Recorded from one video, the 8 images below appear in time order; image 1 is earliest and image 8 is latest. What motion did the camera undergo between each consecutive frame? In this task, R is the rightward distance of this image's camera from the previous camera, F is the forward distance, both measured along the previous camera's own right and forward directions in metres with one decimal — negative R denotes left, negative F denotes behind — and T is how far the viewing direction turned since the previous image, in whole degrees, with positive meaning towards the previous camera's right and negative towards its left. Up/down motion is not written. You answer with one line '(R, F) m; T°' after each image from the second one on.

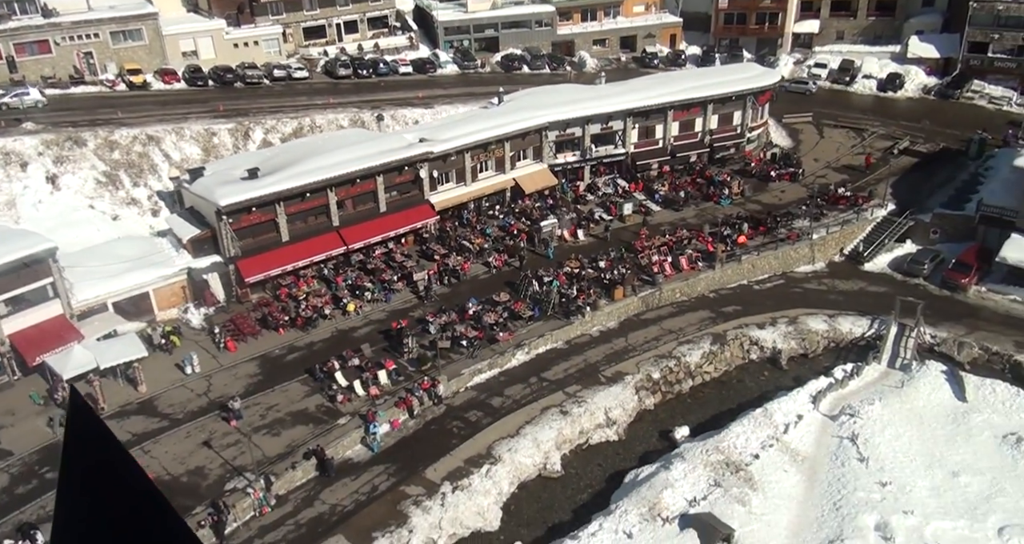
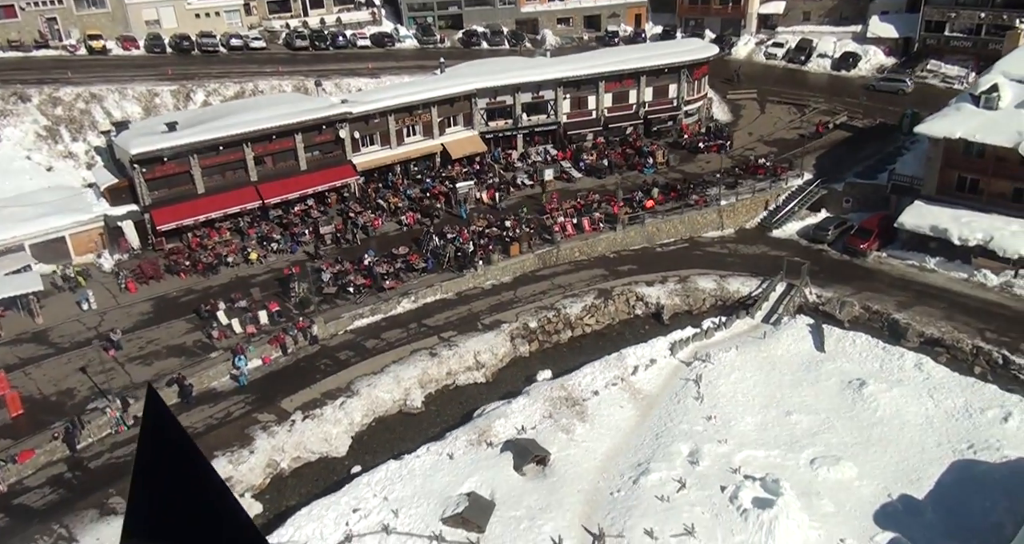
(+8.4, -0.9) m; -2°
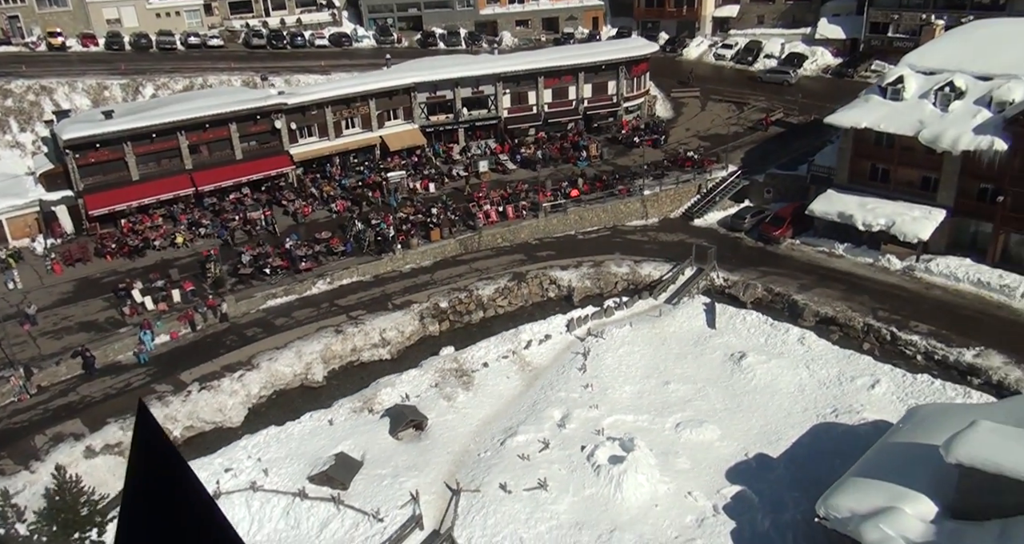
(+5.3, -1.0) m; 0°
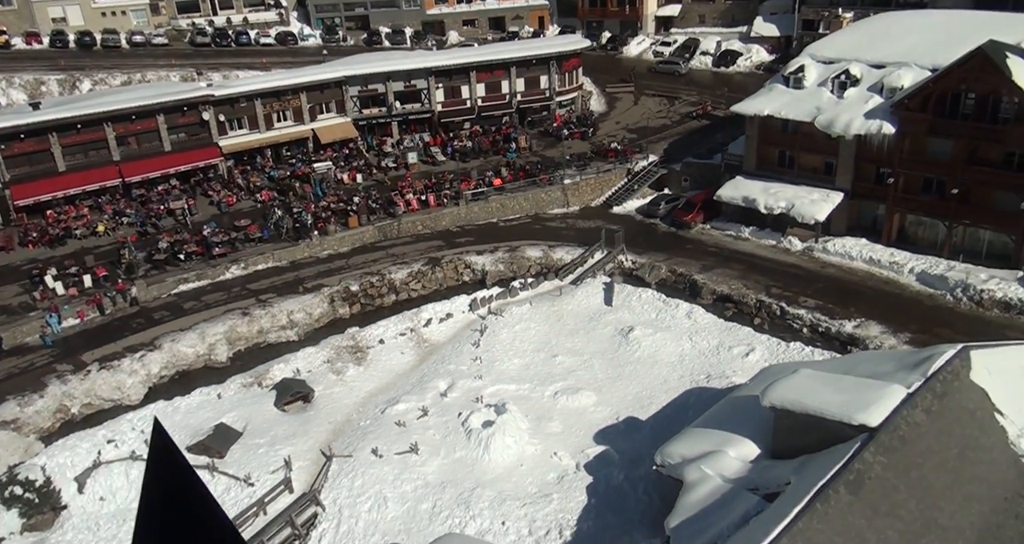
(+4.4, -1.0) m; +1°
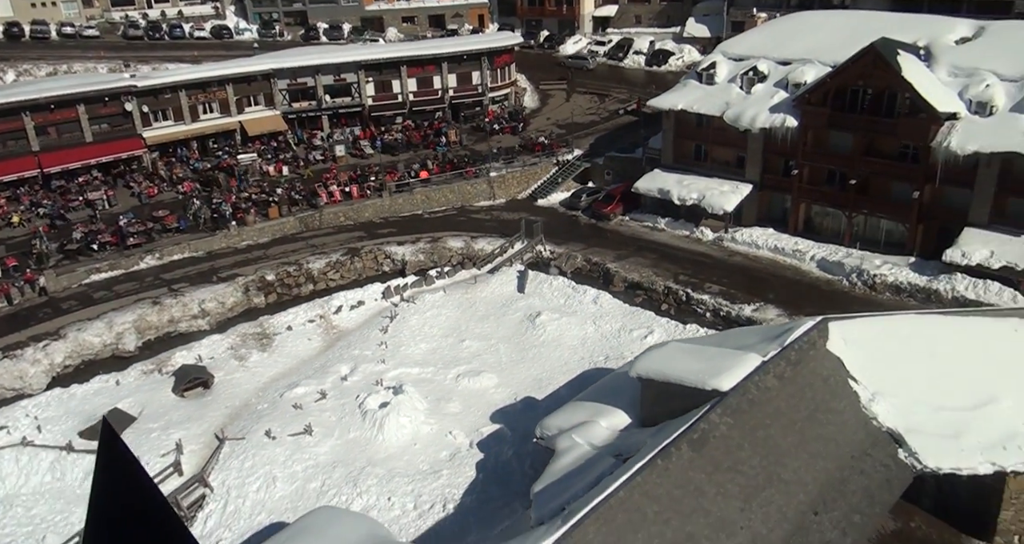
(+2.6, -0.6) m; +3°
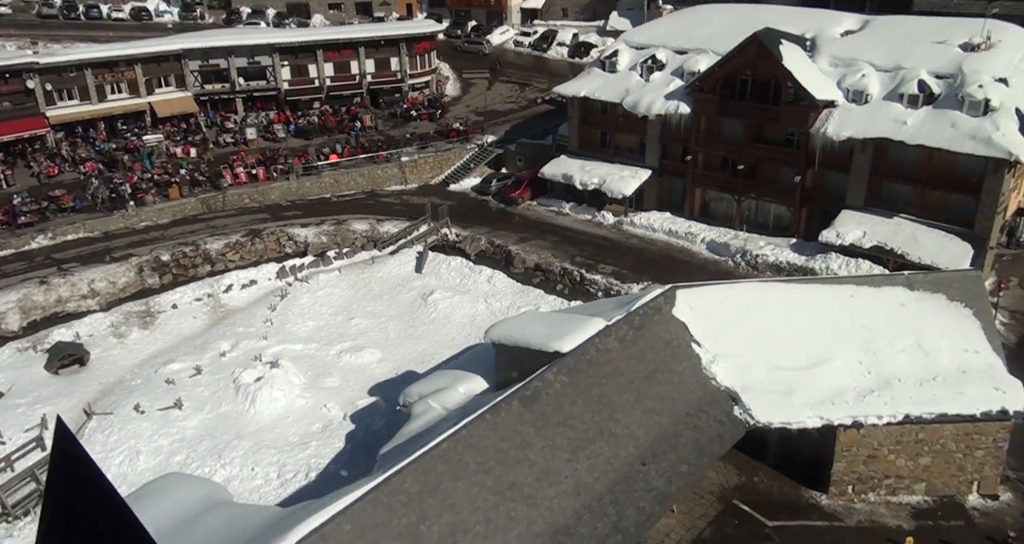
(+3.0, -0.5) m; +4°
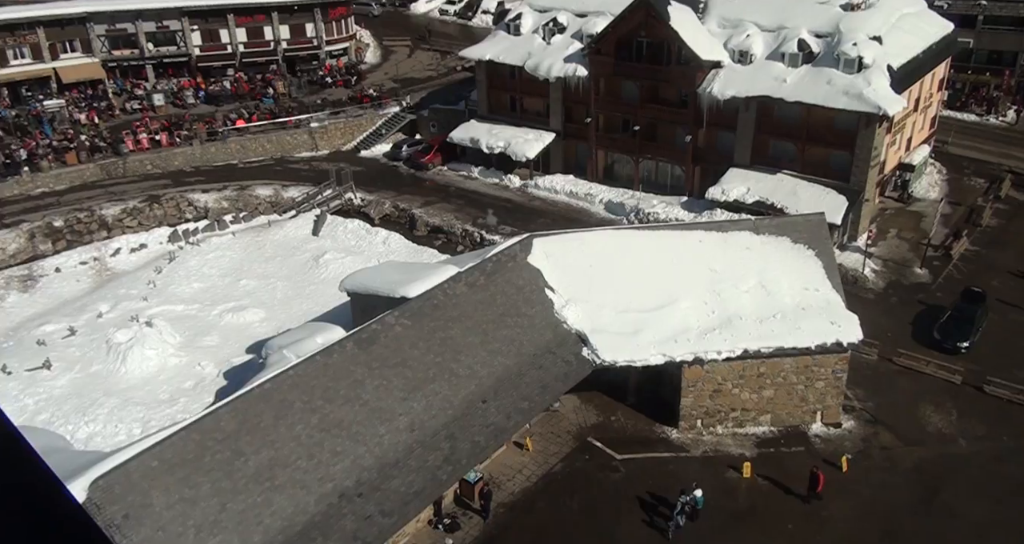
(+3.4, -0.6) m; +3°
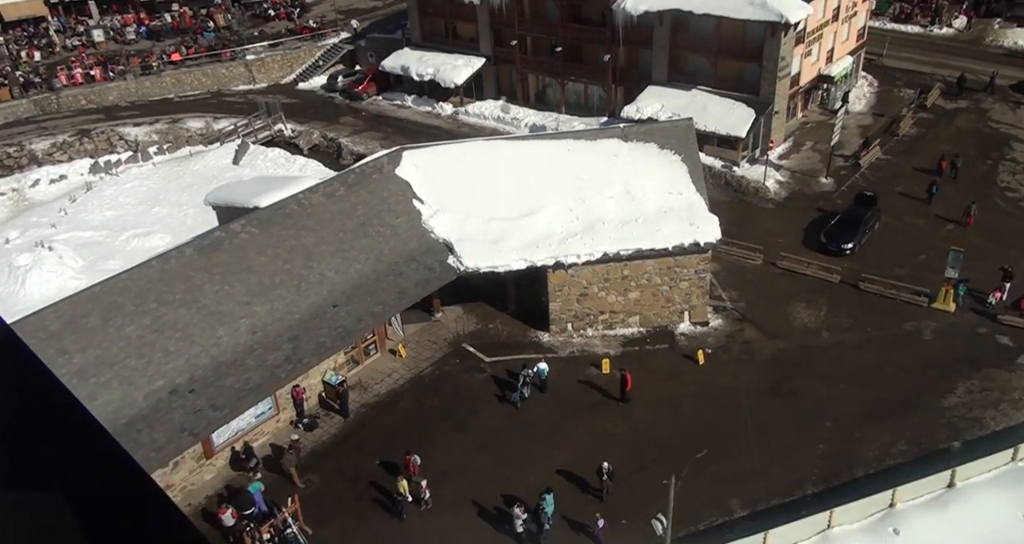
(+4.6, -0.7) m; 0°
